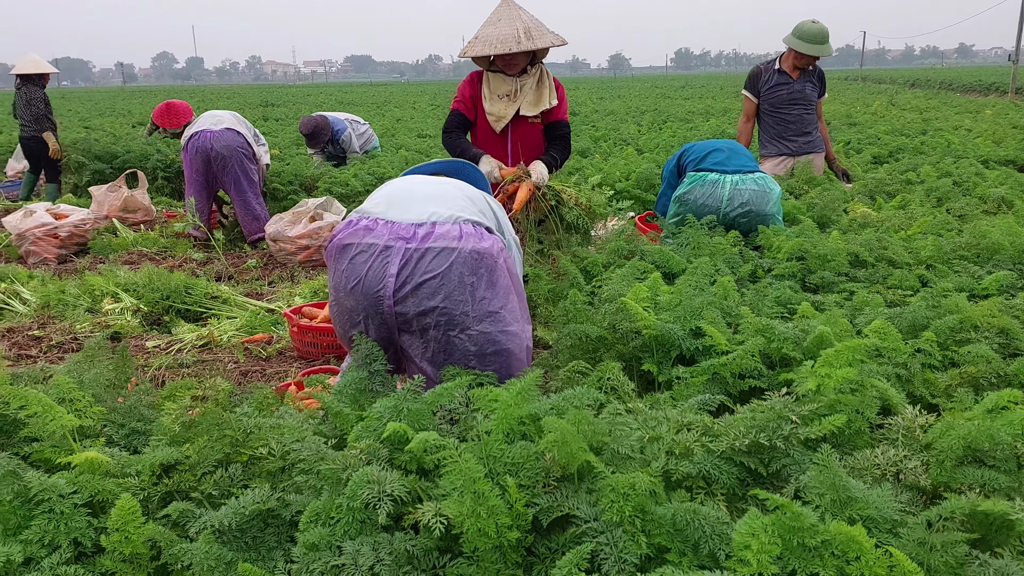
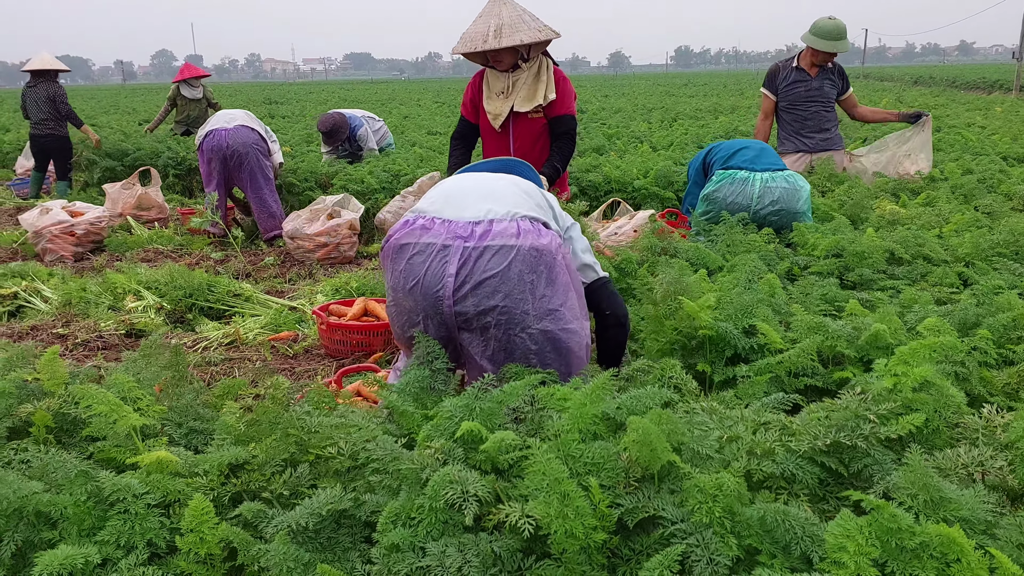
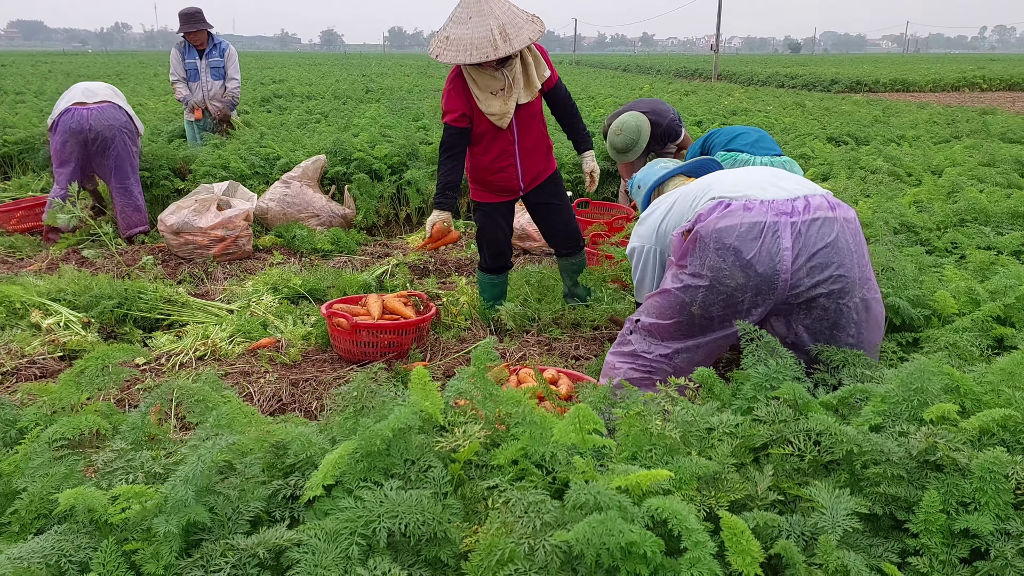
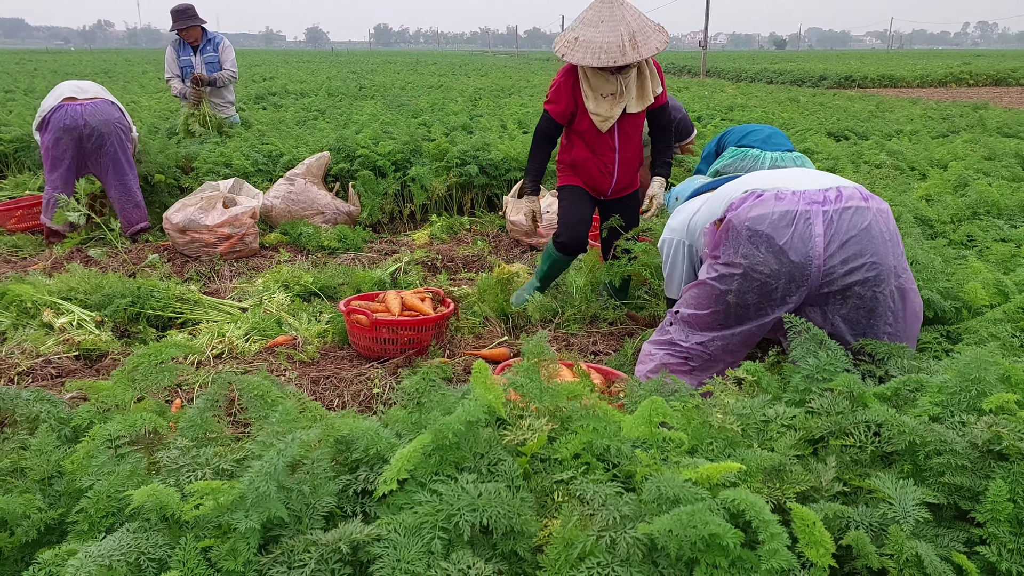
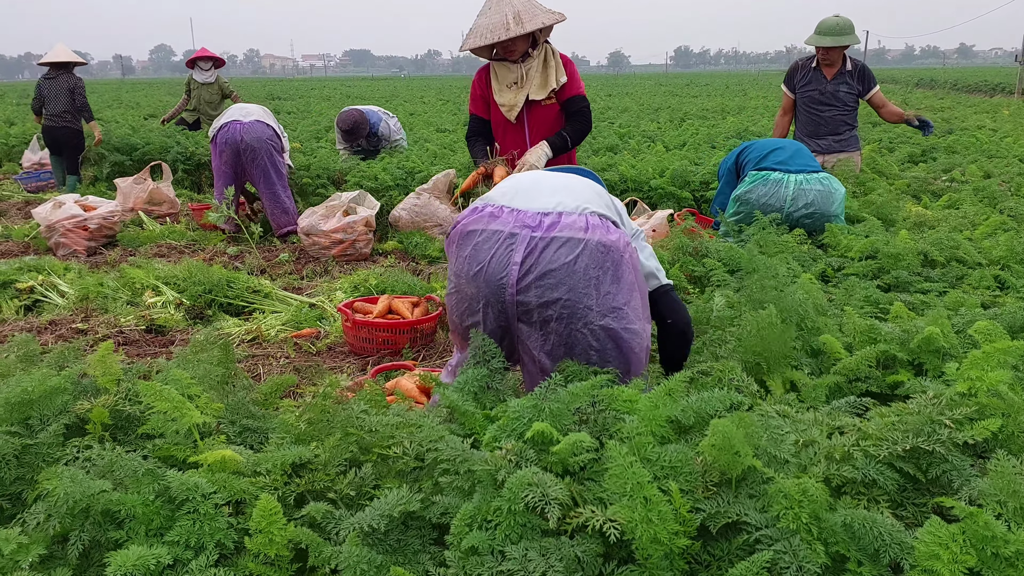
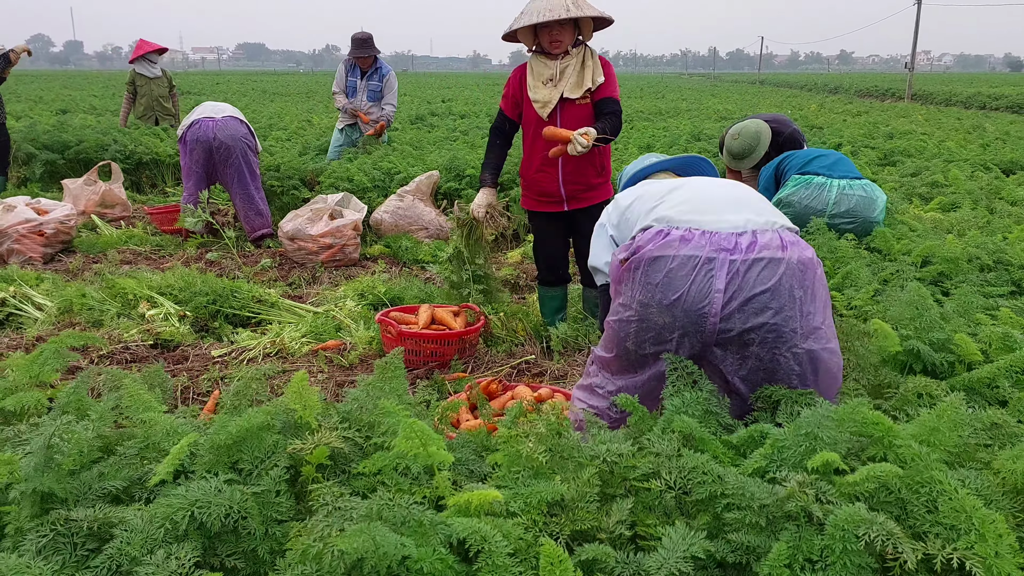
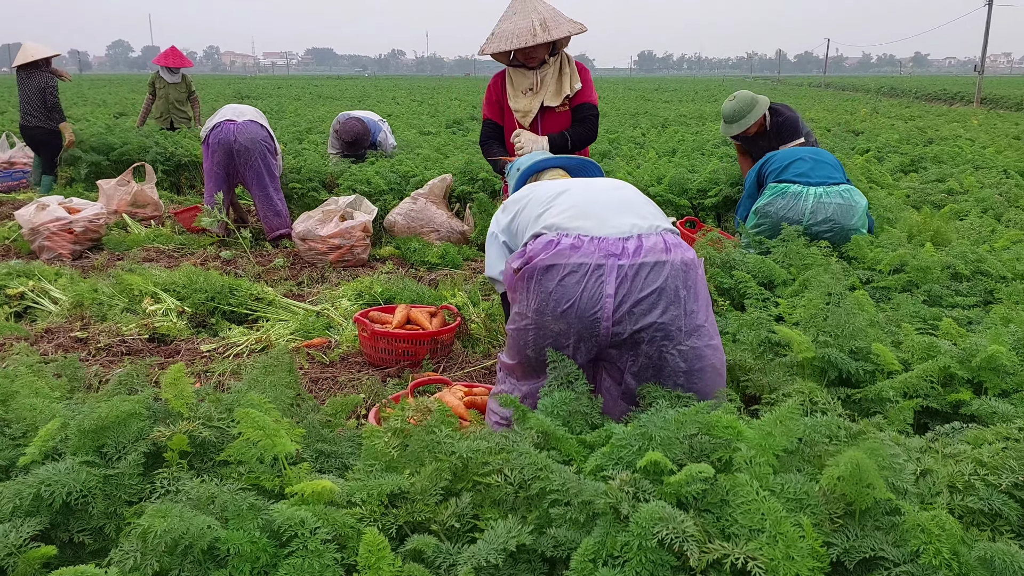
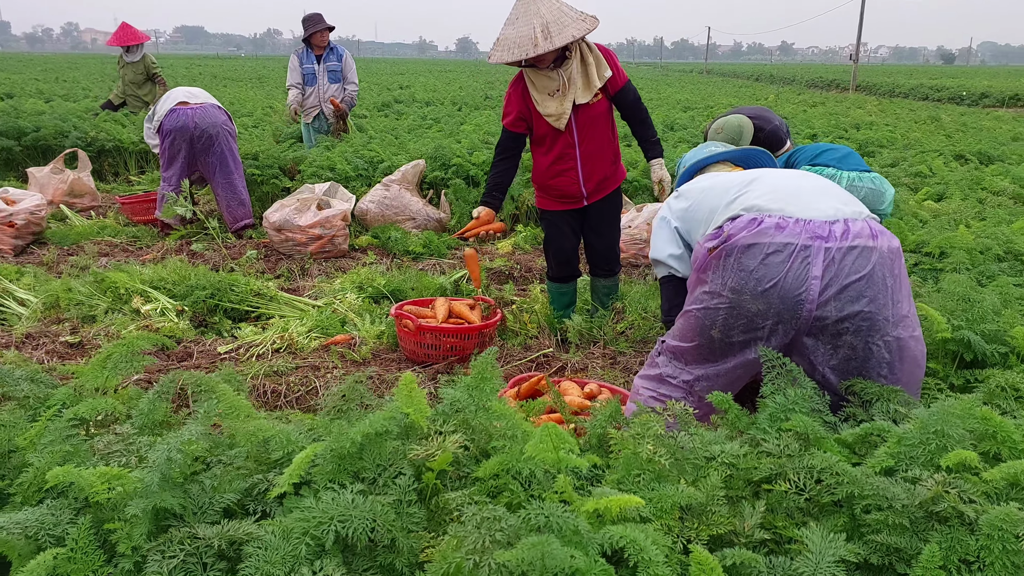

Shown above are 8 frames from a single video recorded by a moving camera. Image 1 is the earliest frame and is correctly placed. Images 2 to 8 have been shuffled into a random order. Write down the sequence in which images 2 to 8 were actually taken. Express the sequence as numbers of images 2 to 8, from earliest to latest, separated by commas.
2, 5, 7, 6, 8, 3, 4
